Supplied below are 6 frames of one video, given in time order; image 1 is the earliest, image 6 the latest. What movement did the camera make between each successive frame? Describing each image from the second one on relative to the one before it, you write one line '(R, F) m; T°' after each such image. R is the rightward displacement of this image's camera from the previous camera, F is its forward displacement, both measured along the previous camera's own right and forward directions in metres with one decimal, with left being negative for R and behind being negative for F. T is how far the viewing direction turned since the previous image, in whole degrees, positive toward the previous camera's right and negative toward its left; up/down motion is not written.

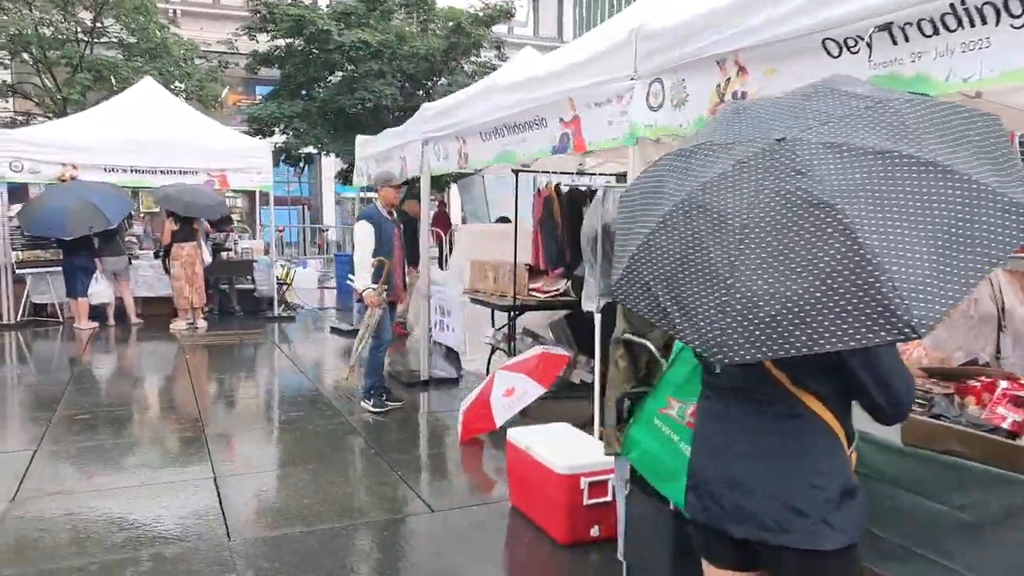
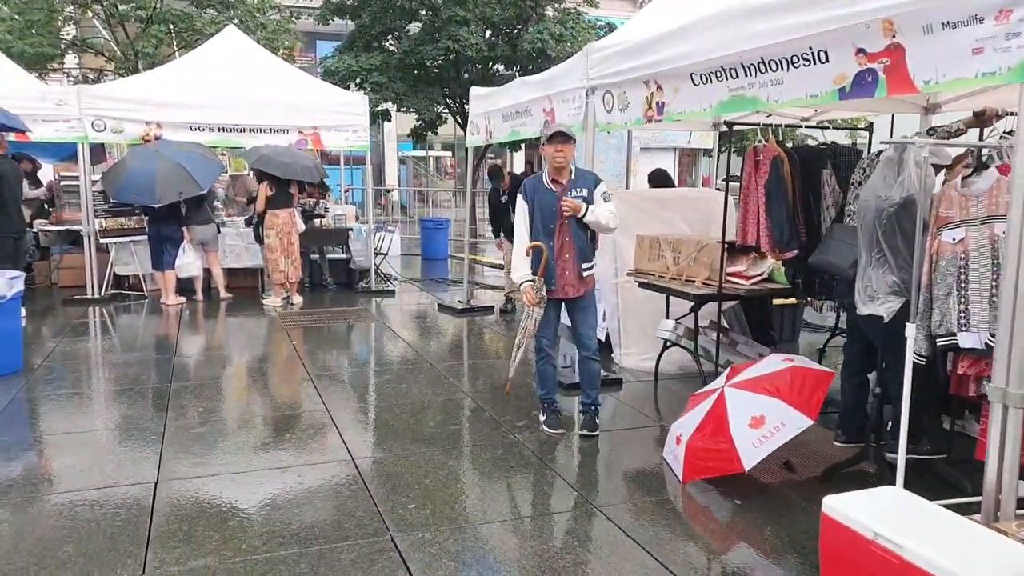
(-1.0, +1.2) m; -3°
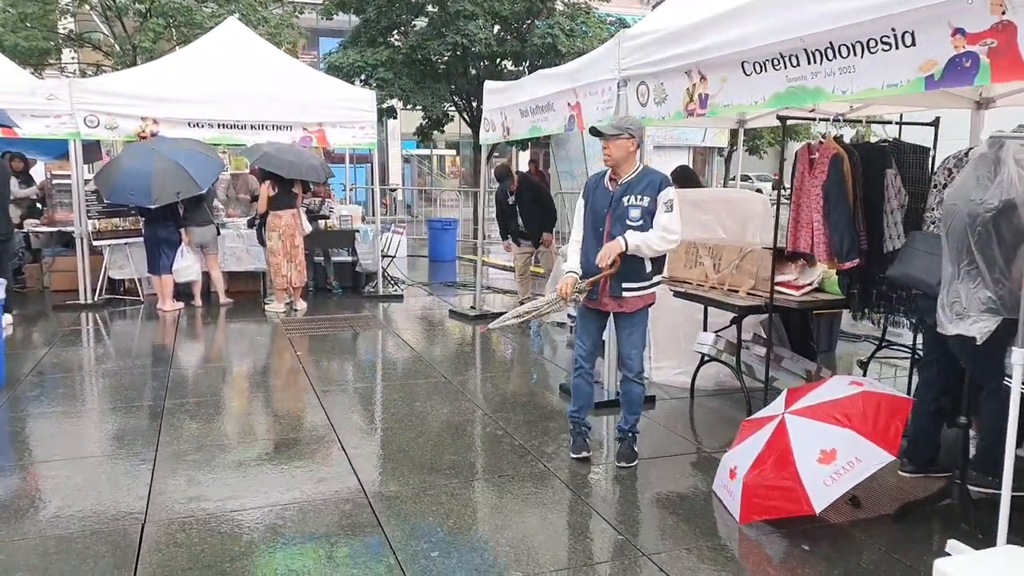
(-0.2, +0.5) m; 0°
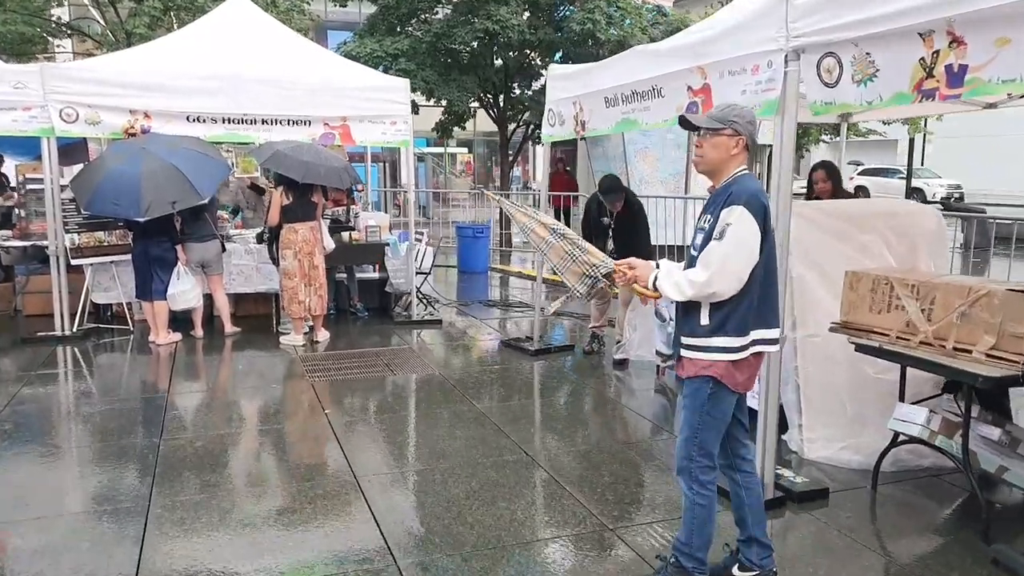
(-0.6, +1.4) m; 0°
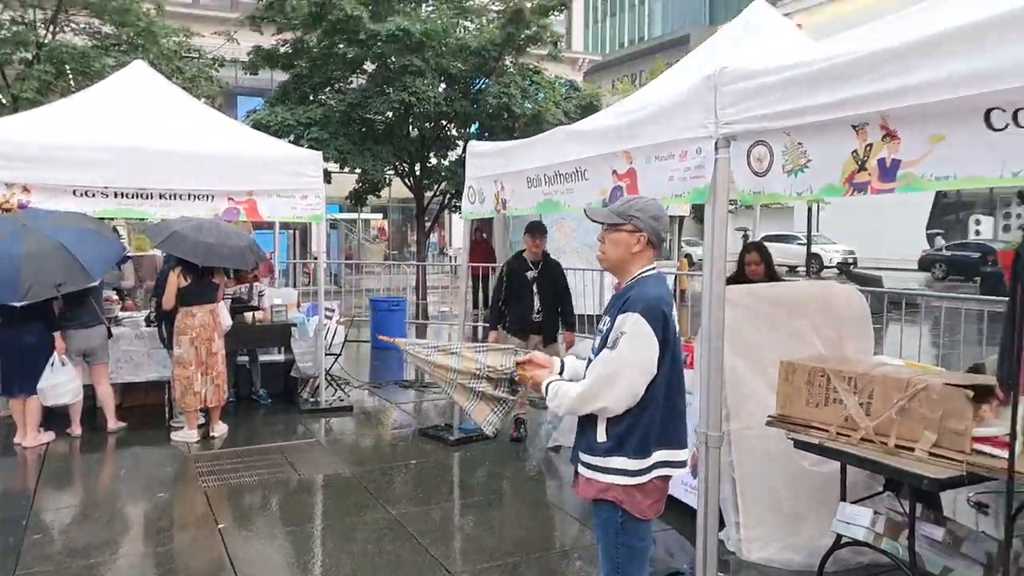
(0.0, +0.3) m; +6°
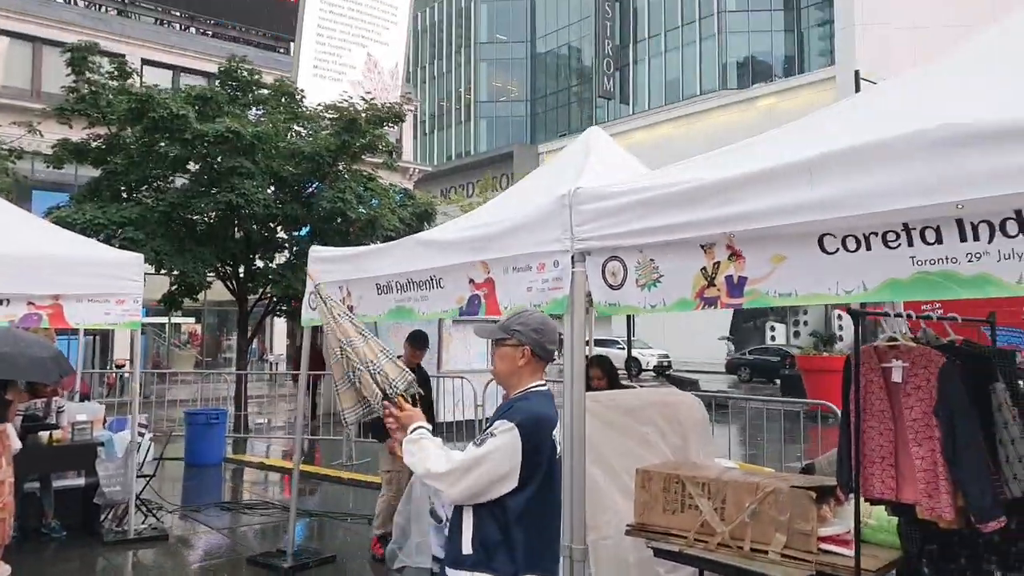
(-0.2, +0.1) m; +13°
